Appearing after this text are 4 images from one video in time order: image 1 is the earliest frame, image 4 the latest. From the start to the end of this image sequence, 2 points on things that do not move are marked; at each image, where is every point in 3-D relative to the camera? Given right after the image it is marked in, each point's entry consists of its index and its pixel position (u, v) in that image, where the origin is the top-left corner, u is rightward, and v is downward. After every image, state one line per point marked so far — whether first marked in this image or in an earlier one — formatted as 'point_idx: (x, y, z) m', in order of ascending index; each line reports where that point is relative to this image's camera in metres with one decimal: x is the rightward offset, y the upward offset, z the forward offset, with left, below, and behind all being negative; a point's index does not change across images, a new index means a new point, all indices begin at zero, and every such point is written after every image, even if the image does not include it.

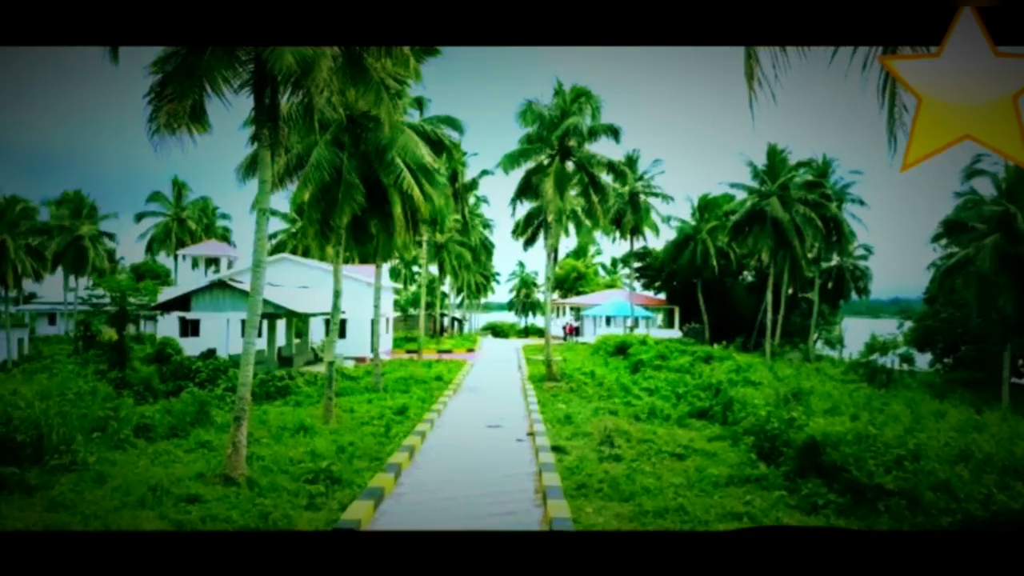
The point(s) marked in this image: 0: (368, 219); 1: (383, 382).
0: (-2.0, +1.0, +8.8) m
1: (-2.0, -1.5, +10.1) m
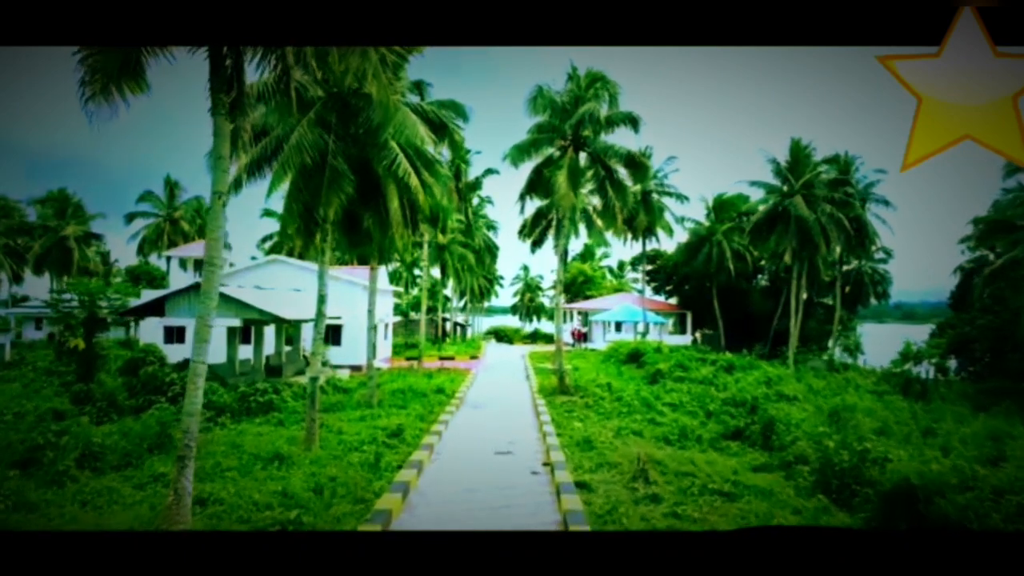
0: (-1.8, +0.9, +7.8) m
1: (-1.9, -1.5, +9.0) m
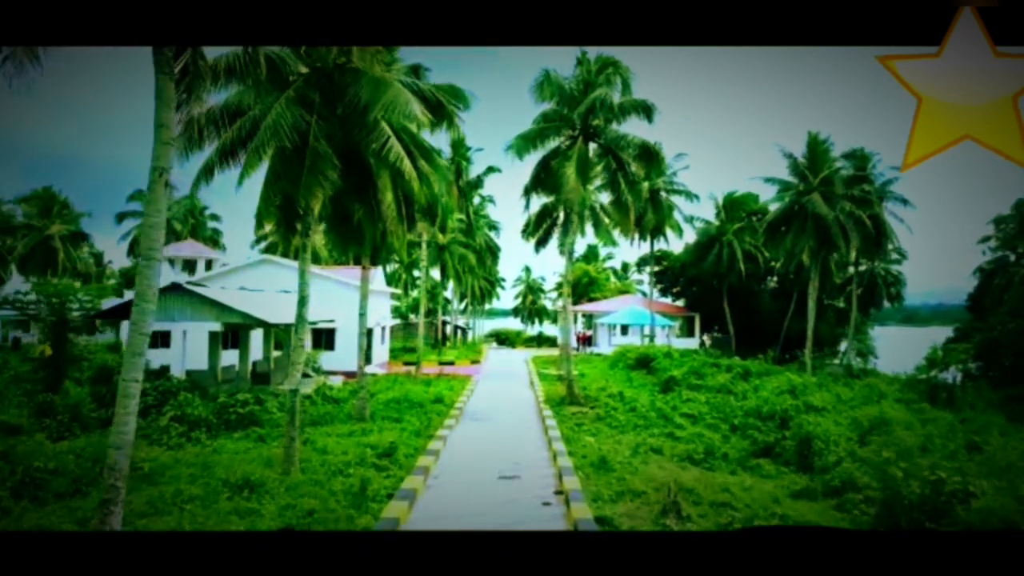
0: (-1.8, +0.9, +7.0) m
1: (-1.8, -1.5, +8.3) m
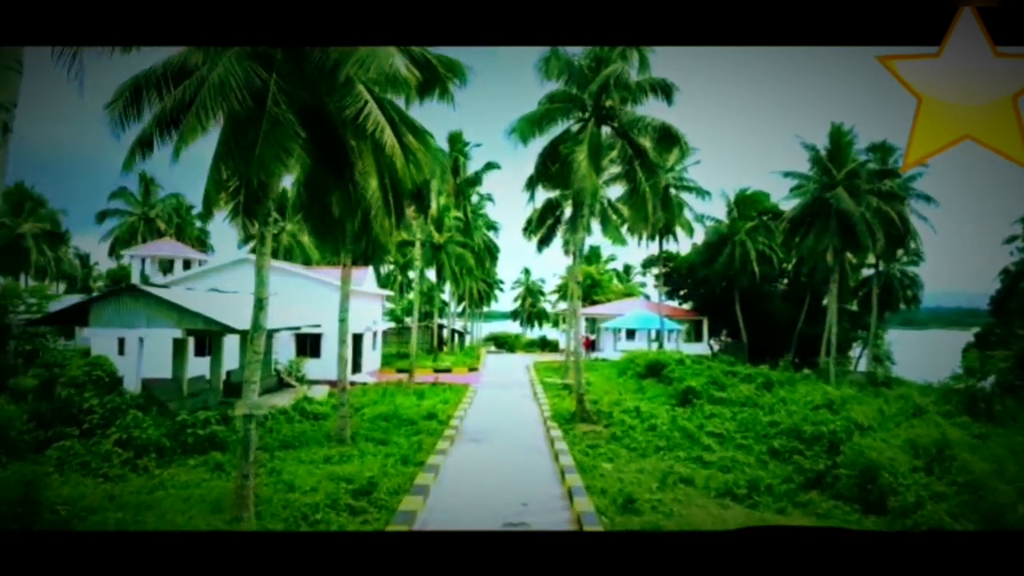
0: (-1.7, +0.9, +5.9) m
1: (-1.8, -1.5, +7.2) m
